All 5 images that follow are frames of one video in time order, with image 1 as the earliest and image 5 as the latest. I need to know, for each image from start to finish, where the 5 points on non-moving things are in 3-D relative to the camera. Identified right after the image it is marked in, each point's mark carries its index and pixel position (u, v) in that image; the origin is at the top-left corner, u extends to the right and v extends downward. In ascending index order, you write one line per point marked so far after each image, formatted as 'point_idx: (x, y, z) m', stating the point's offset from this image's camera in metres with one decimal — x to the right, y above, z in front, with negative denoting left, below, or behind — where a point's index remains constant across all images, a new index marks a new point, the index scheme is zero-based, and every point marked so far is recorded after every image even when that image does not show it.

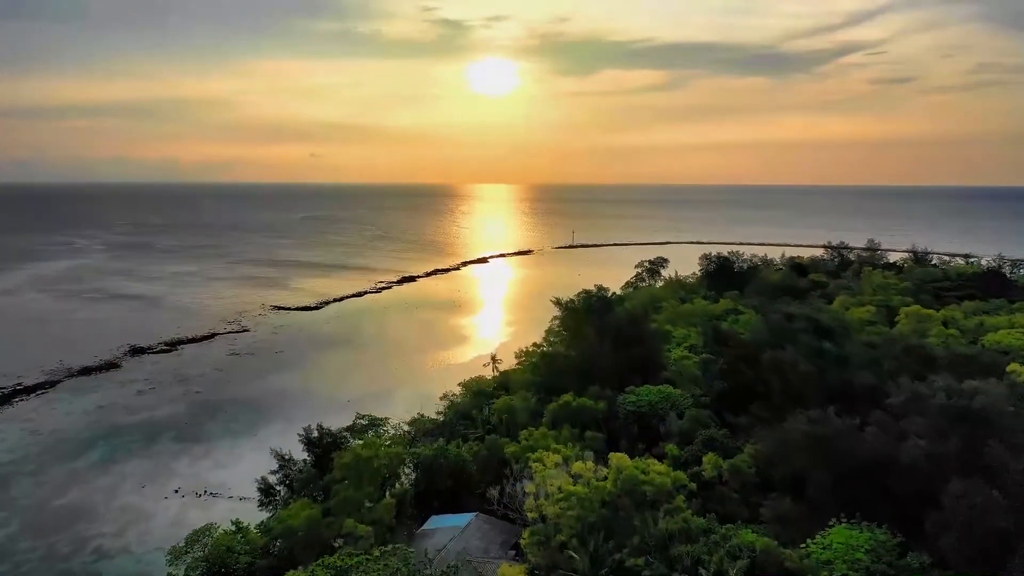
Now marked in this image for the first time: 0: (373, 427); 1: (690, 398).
0: (-4.4, -4.4, +18.3) m
1: (+5.1, -3.2, +17.0) m
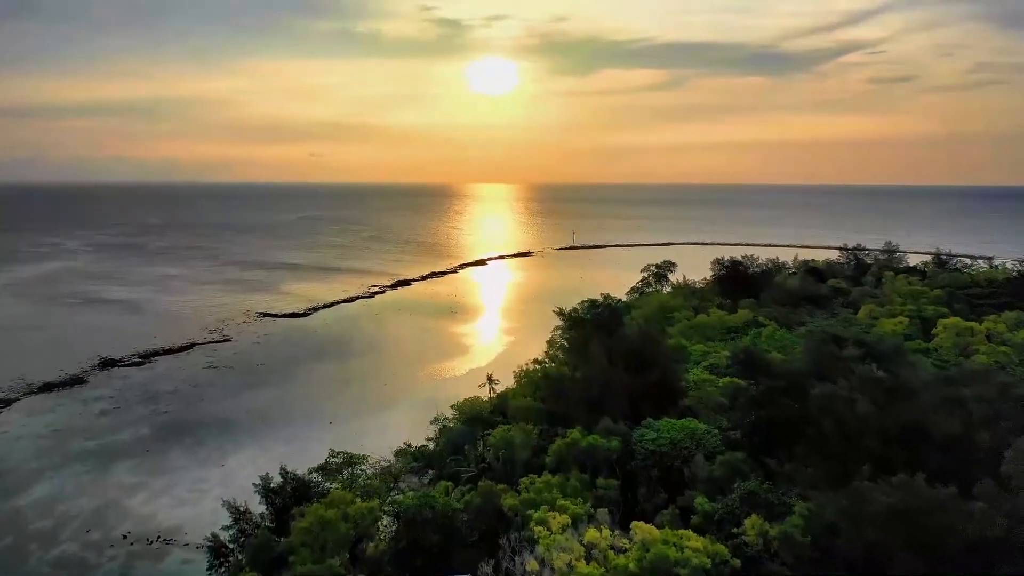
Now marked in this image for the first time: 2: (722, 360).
0: (-4.4, -4.8, +15.8) m
1: (+5.1, -3.6, +14.5) m
2: (+7.2, -2.6, +19.9) m
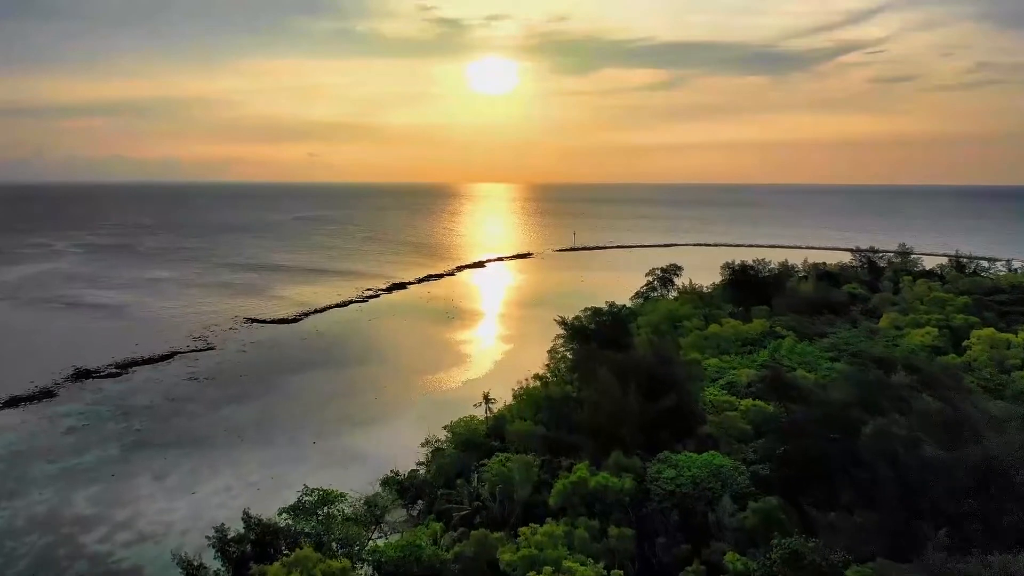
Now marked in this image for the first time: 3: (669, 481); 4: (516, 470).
0: (-4.5, -5.2, +13.9) m
1: (+5.0, -4.0, +12.6) m
2: (+7.2, -2.9, +18.1) m
3: (+3.4, -4.2, +12.8) m
4: (+0.1, -4.5, +14.2) m
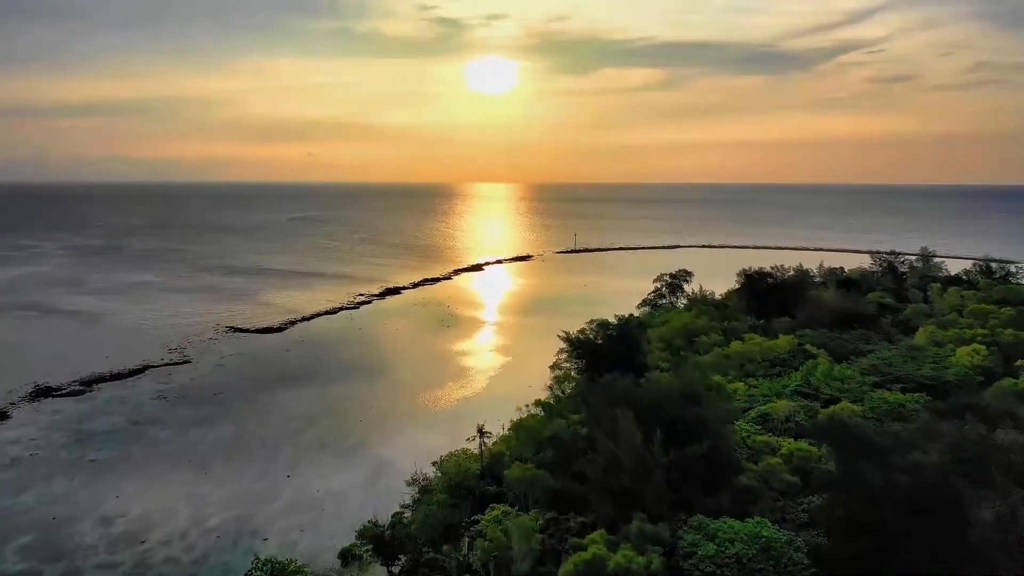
0: (-4.5, -5.7, +11.3) m
1: (+5.0, -4.5, +10.0) m
2: (+7.1, -3.4, +15.5) m
3: (+3.4, -4.7, +10.2) m
4: (0.0, -5.0, +11.6) m
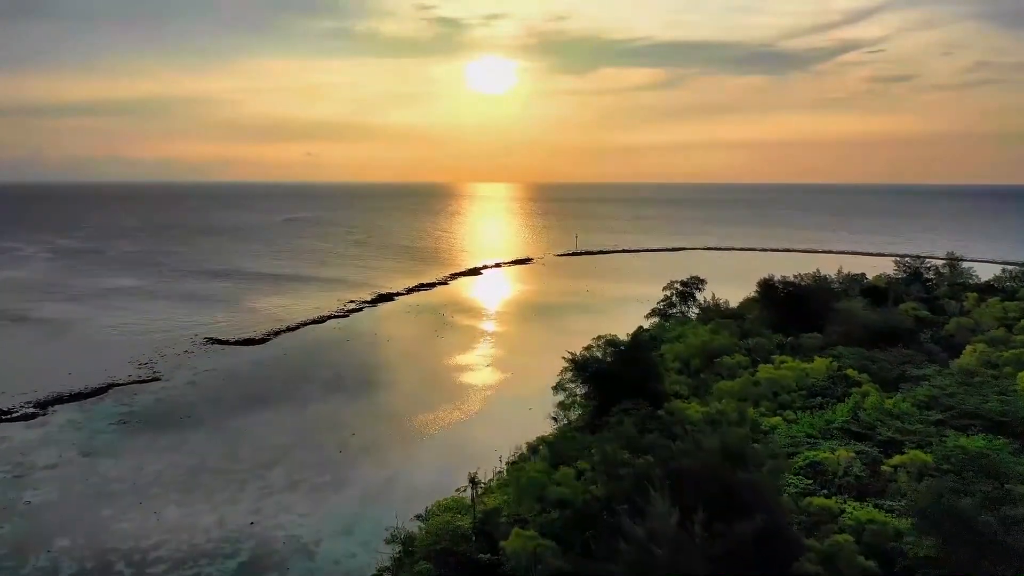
0: (-4.5, -6.2, +8.5) m
1: (+5.0, -5.0, +7.3) m
2: (+7.1, -4.0, +12.7) m
3: (+3.4, -5.2, +7.4) m
4: (0.0, -5.5, +8.8) m
